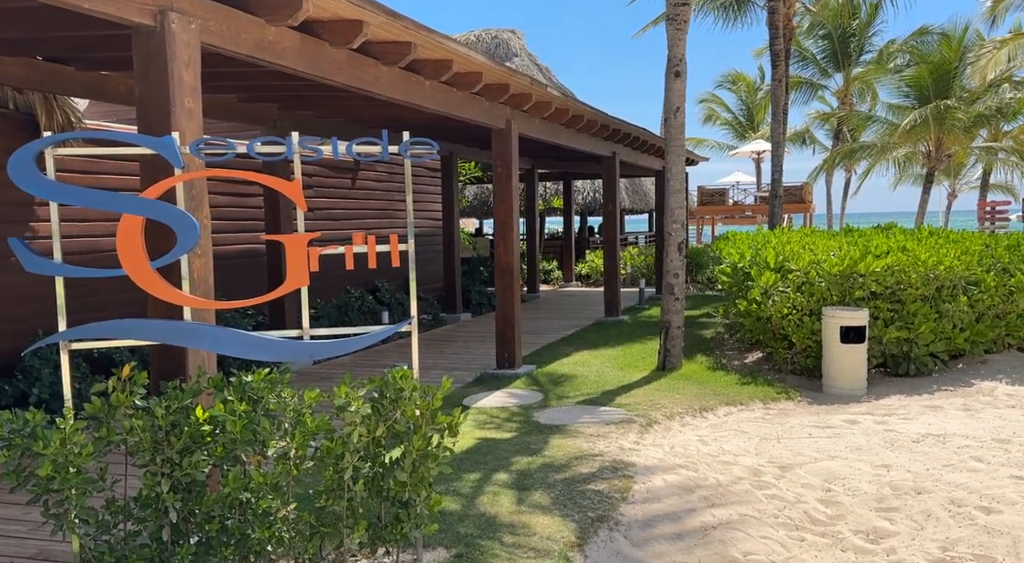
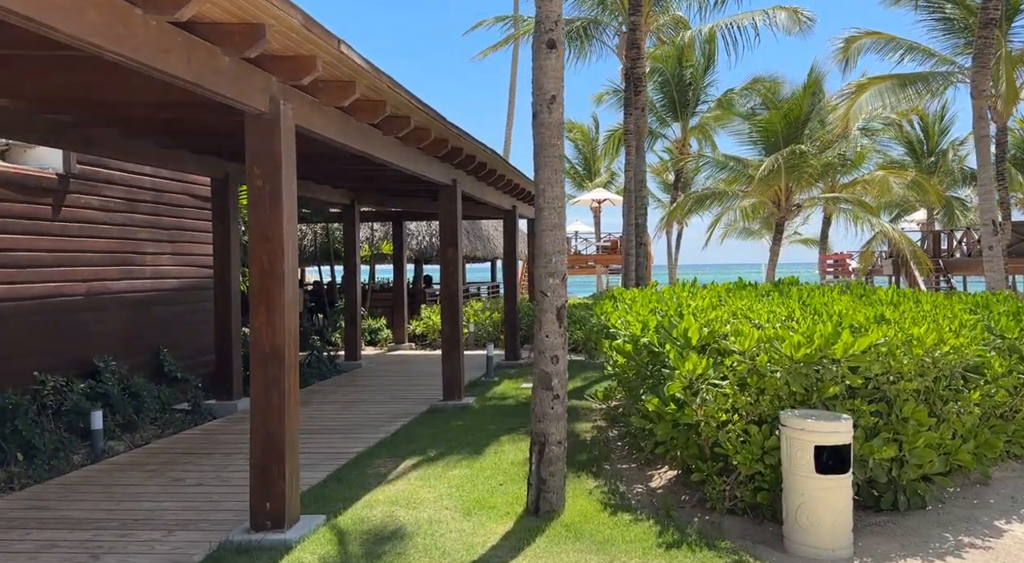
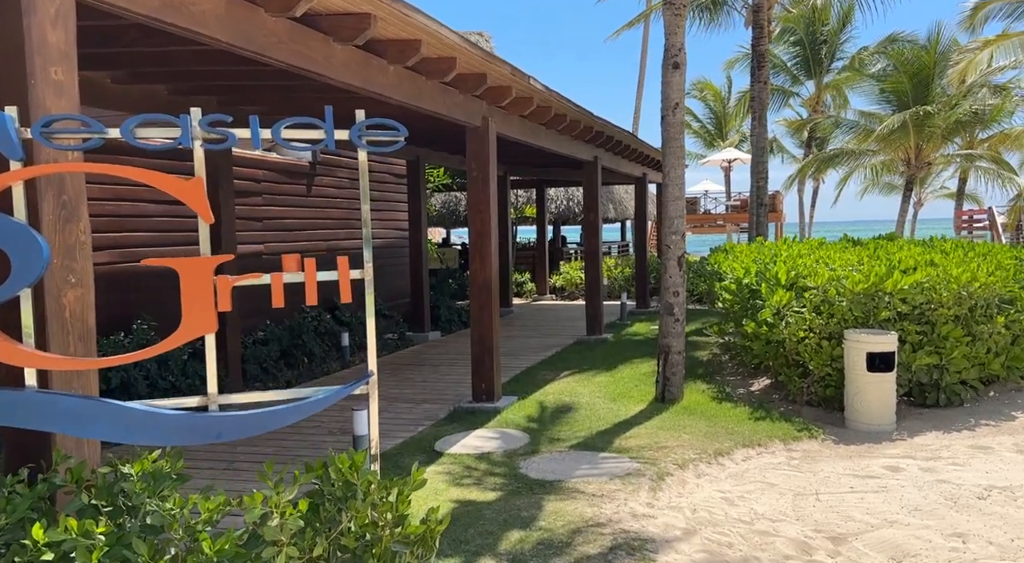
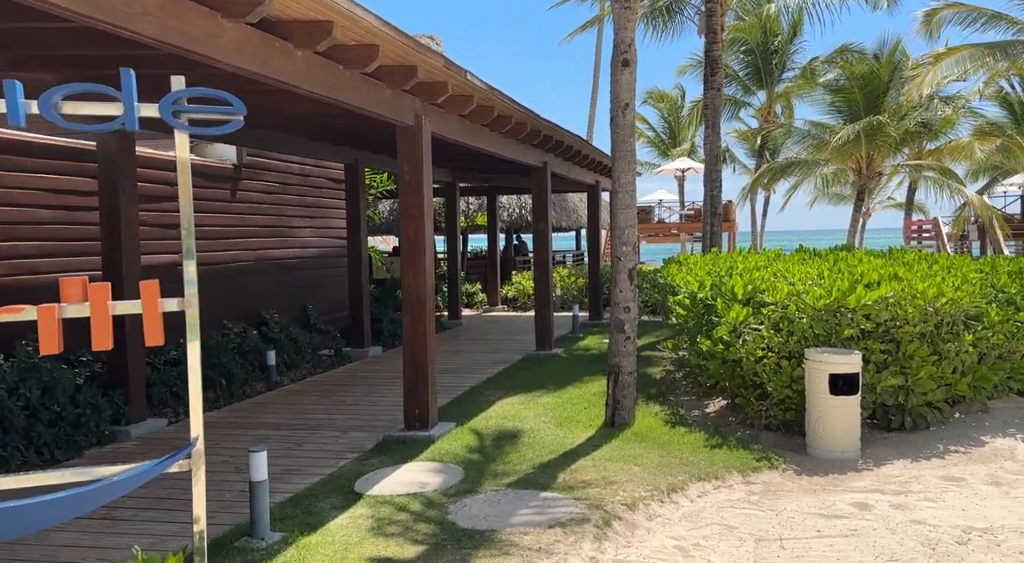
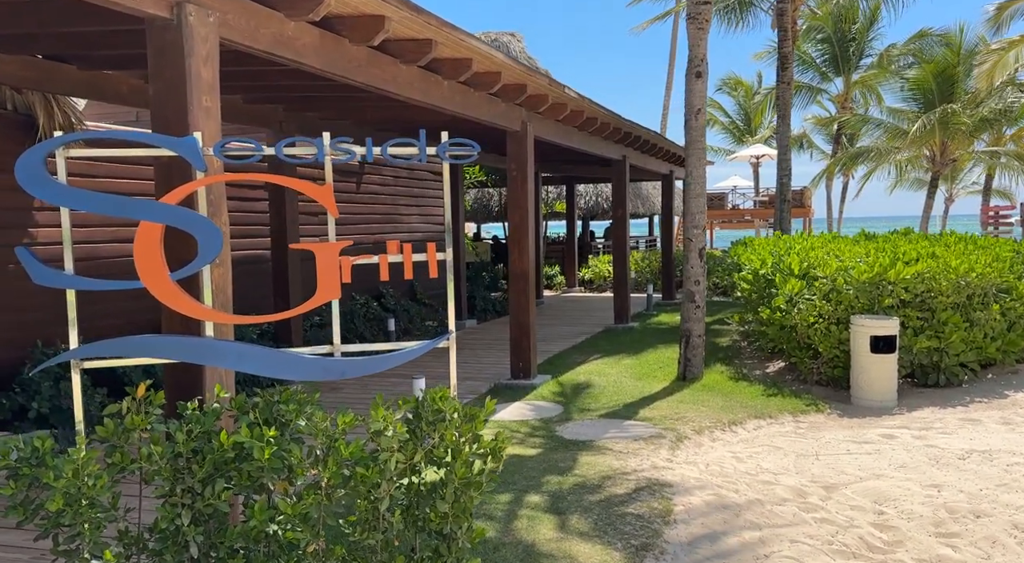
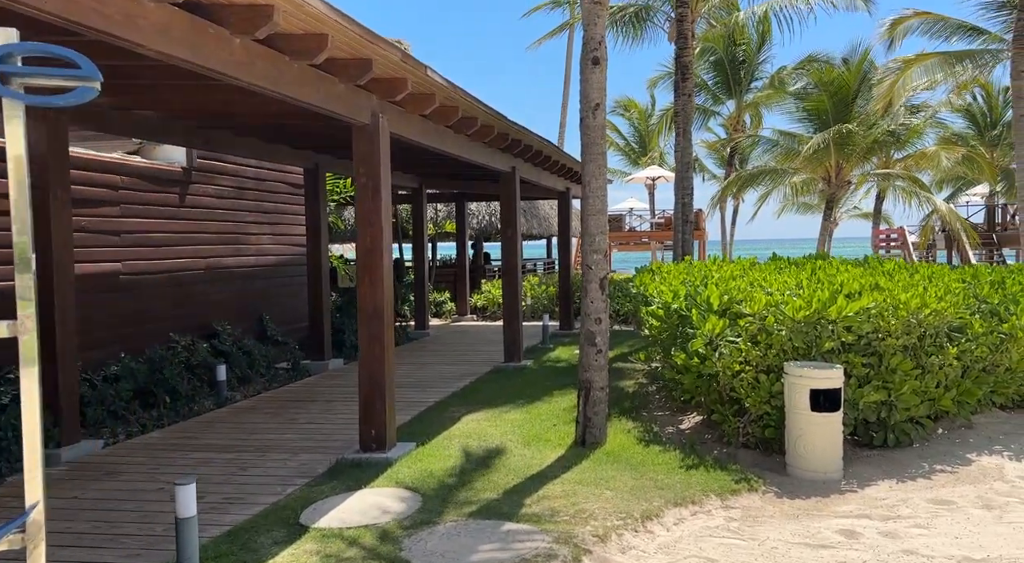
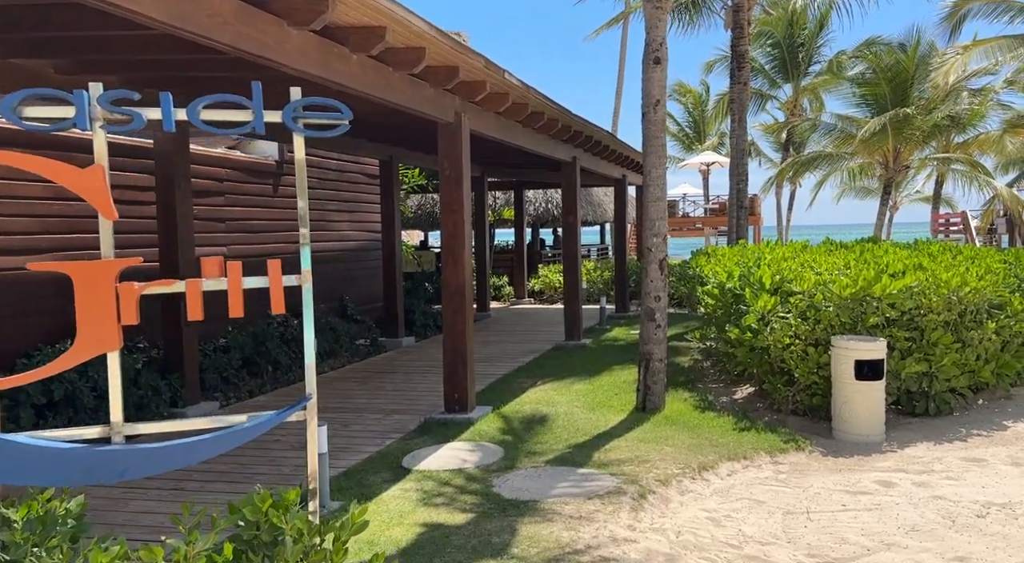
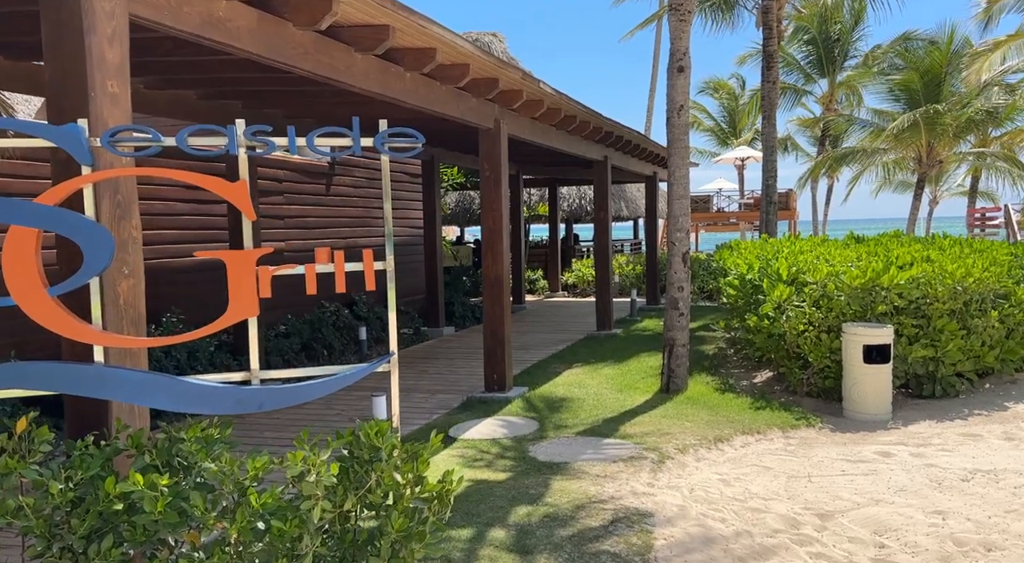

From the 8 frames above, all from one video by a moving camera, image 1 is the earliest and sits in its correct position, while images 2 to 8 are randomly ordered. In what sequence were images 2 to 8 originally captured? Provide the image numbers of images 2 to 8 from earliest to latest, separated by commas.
5, 8, 3, 7, 4, 6, 2
